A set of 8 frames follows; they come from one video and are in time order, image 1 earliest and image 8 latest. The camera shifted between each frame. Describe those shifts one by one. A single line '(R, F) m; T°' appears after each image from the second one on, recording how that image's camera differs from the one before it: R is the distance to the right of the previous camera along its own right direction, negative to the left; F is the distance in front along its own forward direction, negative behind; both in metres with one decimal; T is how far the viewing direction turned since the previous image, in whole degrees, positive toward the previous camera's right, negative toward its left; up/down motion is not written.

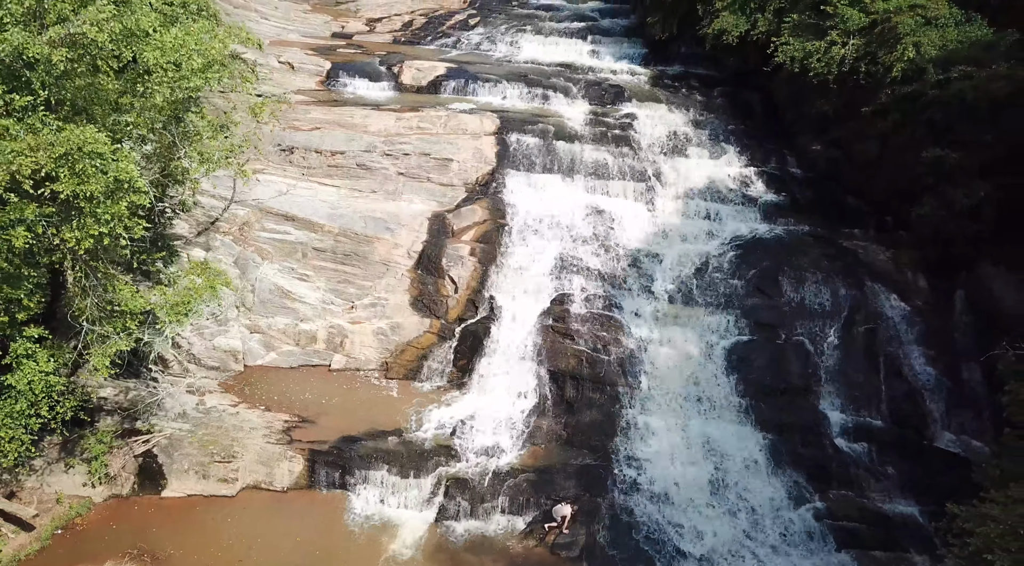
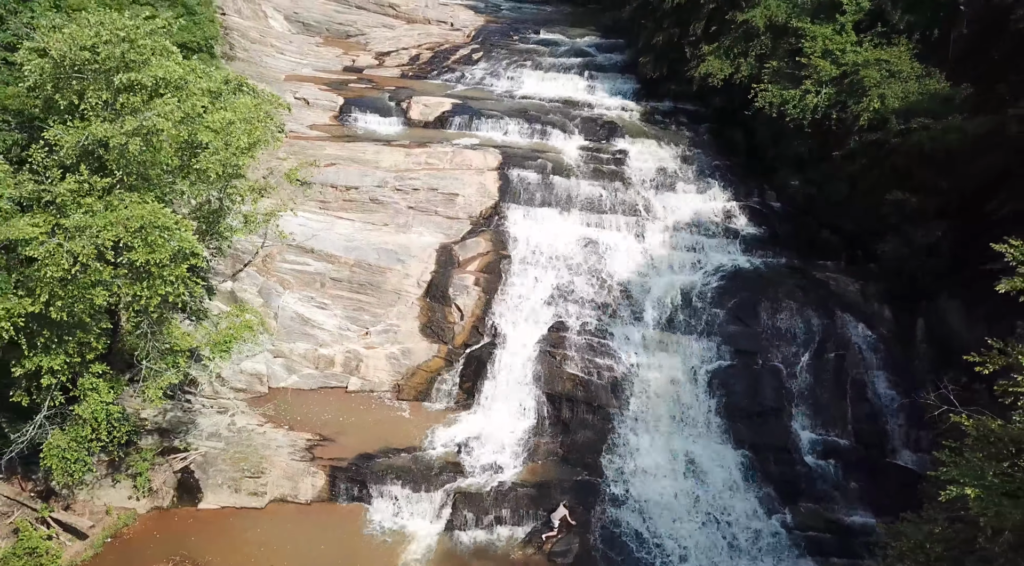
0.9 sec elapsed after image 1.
(0.0, -1.9) m; 0°
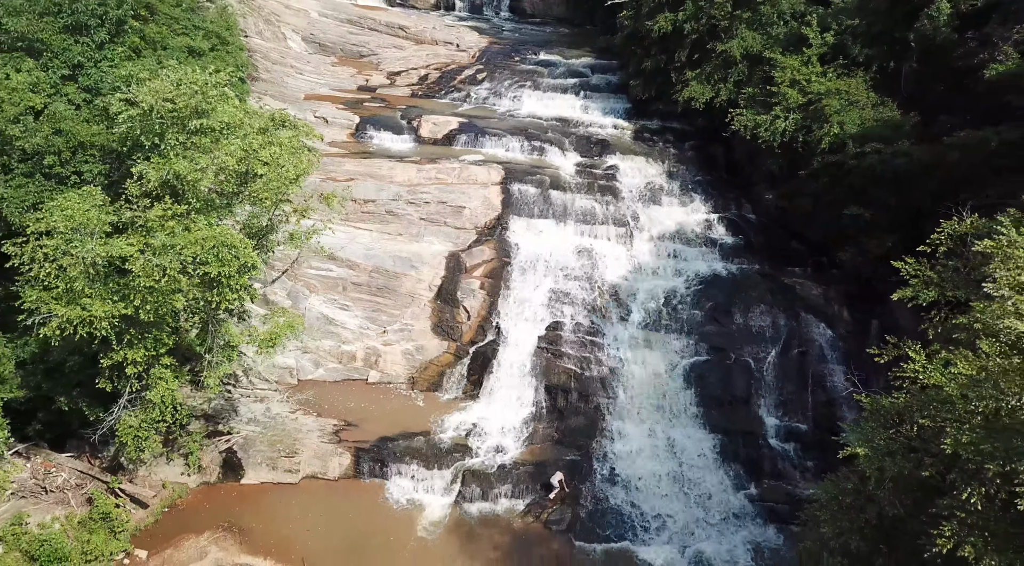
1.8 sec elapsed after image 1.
(0.0, -2.8) m; 0°
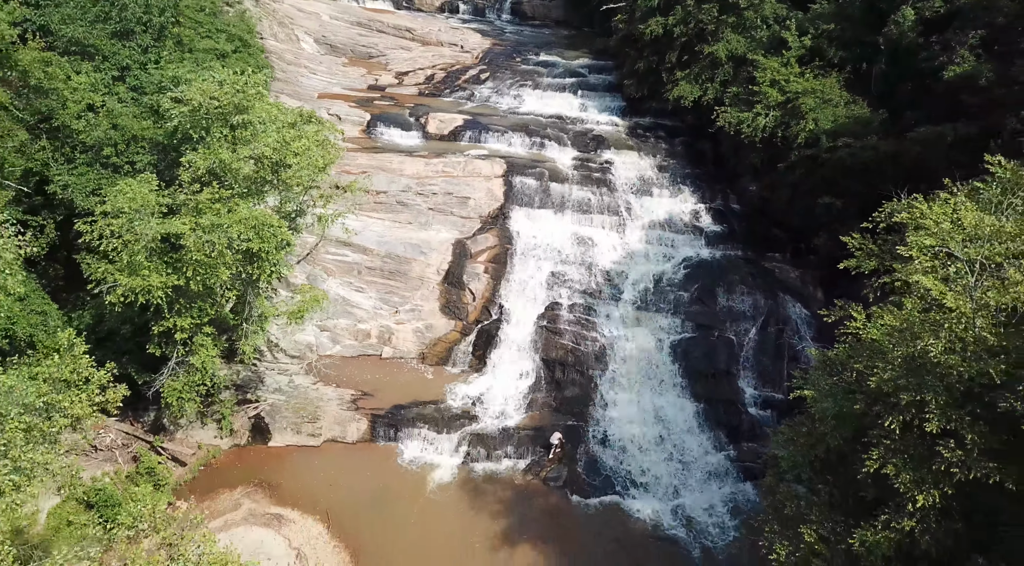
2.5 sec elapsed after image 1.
(0.0, -2.2) m; 0°
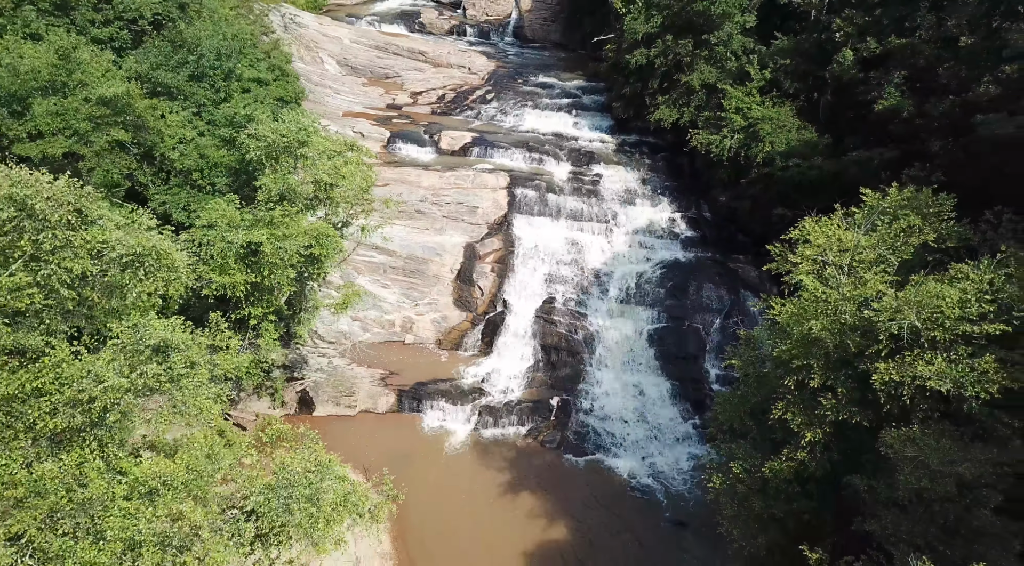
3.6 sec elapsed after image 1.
(-0.1, -4.9) m; 0°
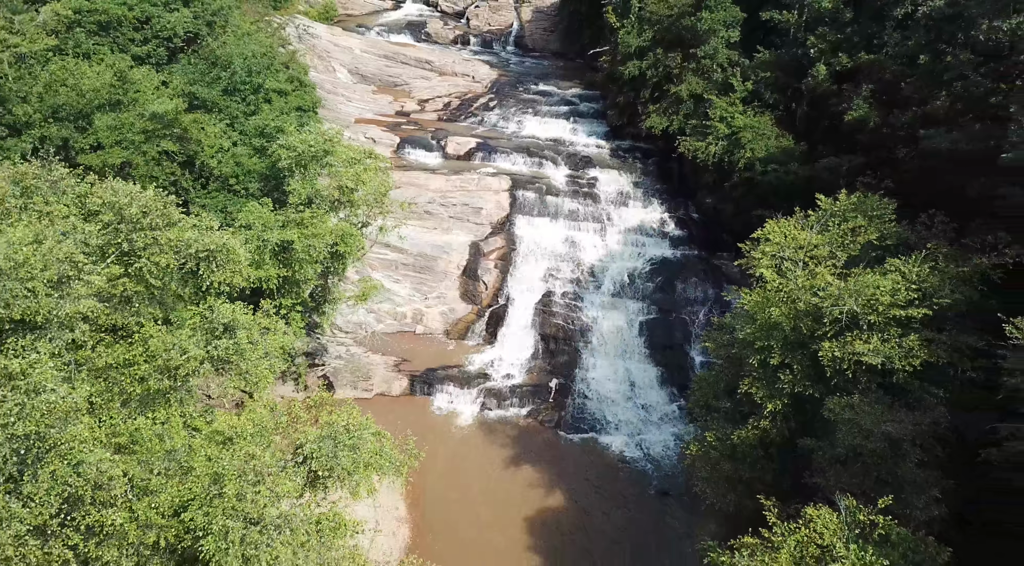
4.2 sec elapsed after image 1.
(-0.1, -2.8) m; 0°
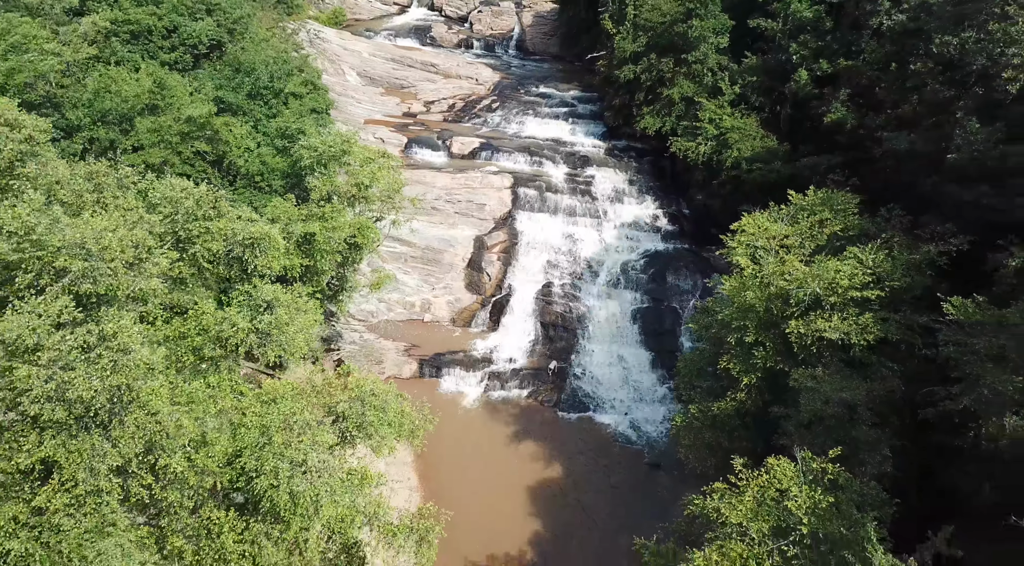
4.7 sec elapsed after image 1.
(-0.1, -2.4) m; 0°
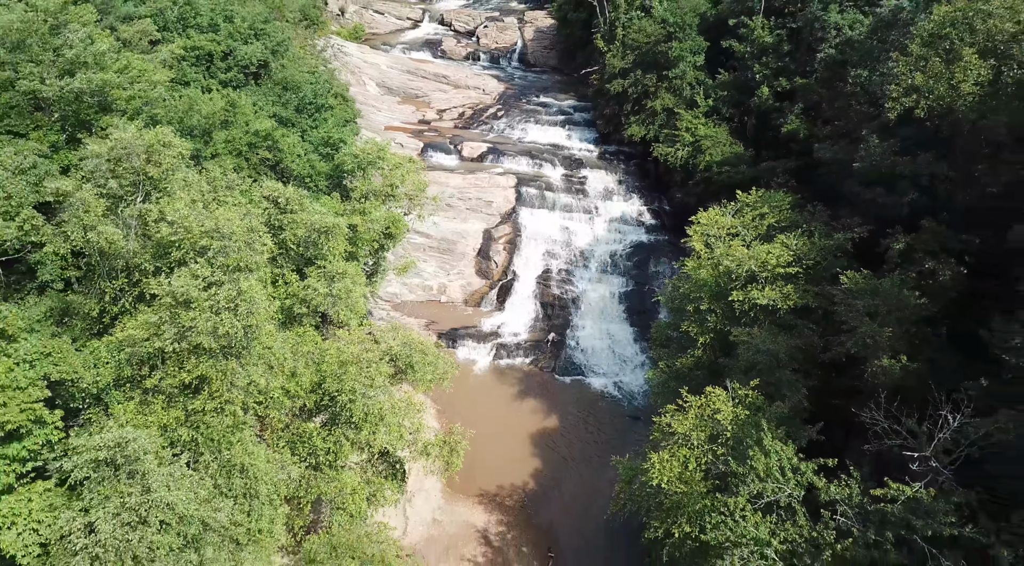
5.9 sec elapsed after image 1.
(-0.2, -6.1) m; 0°
